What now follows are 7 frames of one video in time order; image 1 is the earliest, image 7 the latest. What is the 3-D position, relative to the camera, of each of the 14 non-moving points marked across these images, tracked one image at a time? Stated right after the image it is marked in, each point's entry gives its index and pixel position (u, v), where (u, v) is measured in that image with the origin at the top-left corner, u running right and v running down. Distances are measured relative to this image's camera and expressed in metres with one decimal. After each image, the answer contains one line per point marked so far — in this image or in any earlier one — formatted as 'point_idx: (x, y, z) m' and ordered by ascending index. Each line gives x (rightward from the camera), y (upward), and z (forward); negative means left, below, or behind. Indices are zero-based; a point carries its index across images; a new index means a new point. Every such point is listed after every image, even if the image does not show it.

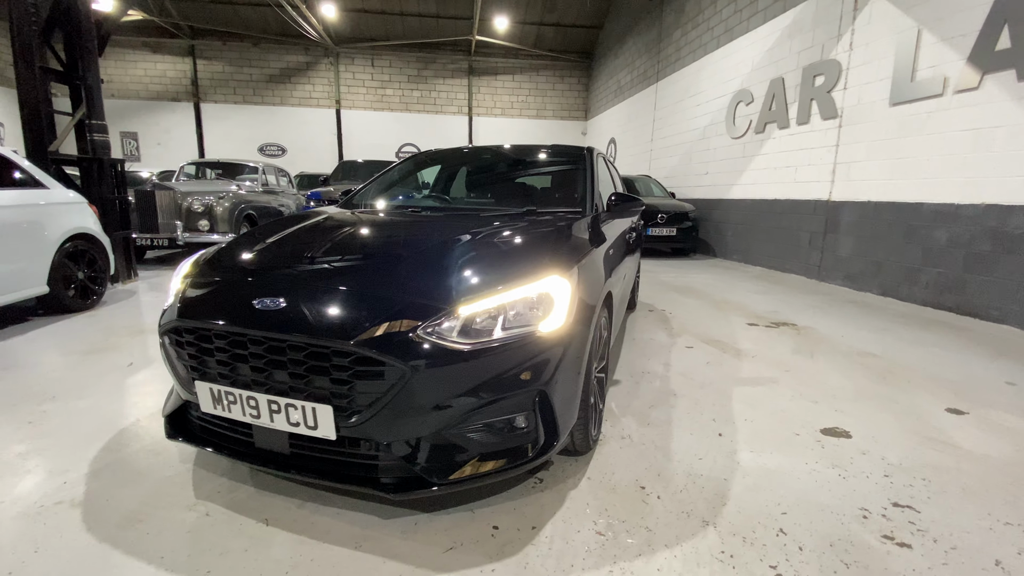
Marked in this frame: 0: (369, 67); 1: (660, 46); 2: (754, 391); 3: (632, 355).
0: (-3.9, +6.0, +13.1) m
1: (+3.0, +4.9, +9.7) m
2: (+1.3, -0.6, +2.6) m
3: (+0.8, -0.4, +3.1) m
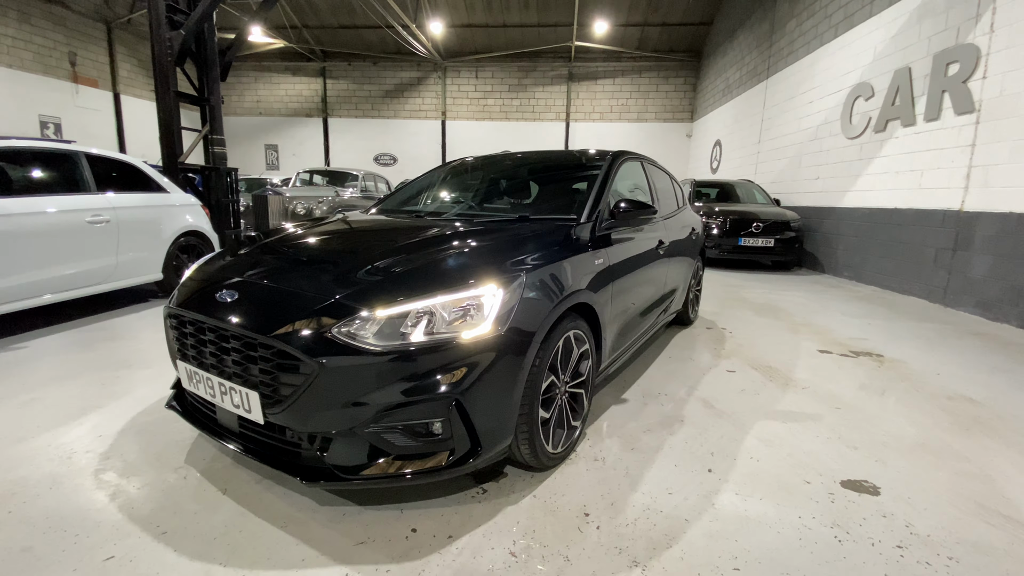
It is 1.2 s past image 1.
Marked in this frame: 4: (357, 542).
0: (-1.1, +6.0, +13.7) m
1: (+4.8, +4.6, +8.8) m
2: (+1.3, -0.7, +2.3) m
3: (+0.9, -0.5, +2.9) m
4: (-0.5, -0.8, +1.4) m
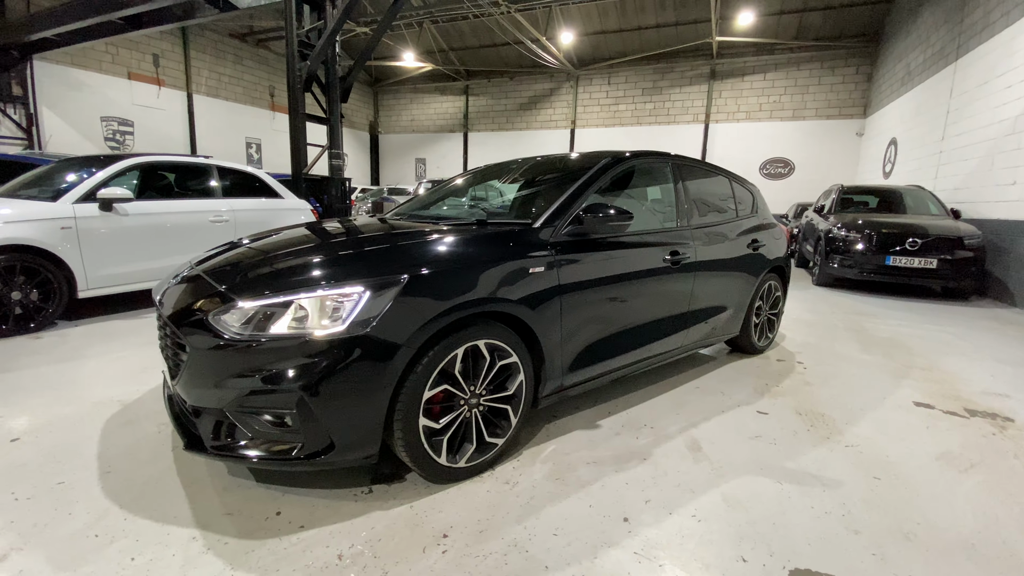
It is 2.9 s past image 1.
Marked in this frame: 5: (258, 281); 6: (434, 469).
0: (+2.7, +5.7, +13.5) m
1: (+6.6, +4.1, +7.0) m
2: (+1.0, -0.8, +1.8) m
3: (+0.8, -0.6, +2.5) m
4: (-0.9, -0.7, +1.6) m
5: (-0.8, 0.0, +1.6) m
6: (-0.3, -0.6, +1.7) m
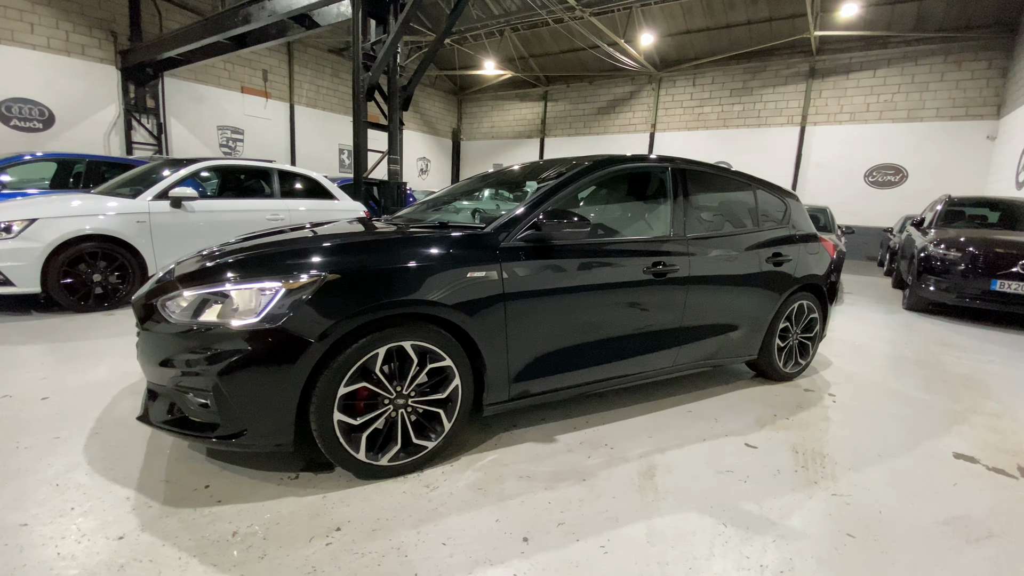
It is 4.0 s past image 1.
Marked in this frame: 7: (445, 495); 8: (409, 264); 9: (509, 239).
0: (+4.8, +5.4, +12.9) m
1: (+7.4, +3.6, +5.8) m
2: (+0.7, -0.8, +1.7) m
3: (+0.6, -0.7, +2.4) m
4: (-1.3, -0.7, +1.8) m
5: (-1.1, +0.1, +1.8) m
6: (-0.6, -0.6, +1.8) m
7: (-0.2, -0.8, +1.8) m
8: (-0.4, +0.1, +1.8) m
9: (0.0, +0.2, +2.0) m
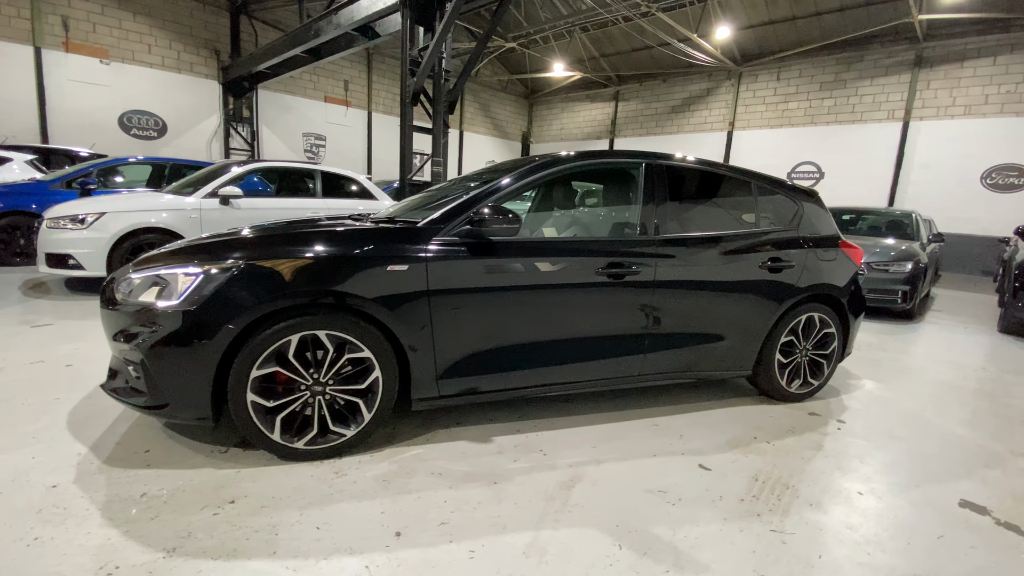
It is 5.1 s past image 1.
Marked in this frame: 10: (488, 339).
0: (+6.5, +5.1, +11.9) m
1: (+7.8, +3.3, +4.5) m
2: (+0.3, -0.8, +1.5) m
3: (+0.3, -0.7, +2.2) m
4: (-1.6, -0.6, +2.0) m
5: (-1.4, +0.1, +2.0) m
6: (-0.9, -0.6, +1.9) m
7: (-0.6, -0.7, +1.8) m
8: (-0.7, +0.1, +1.9) m
9: (-0.3, +0.2, +2.0) m
10: (-0.1, -0.2, +2.1) m
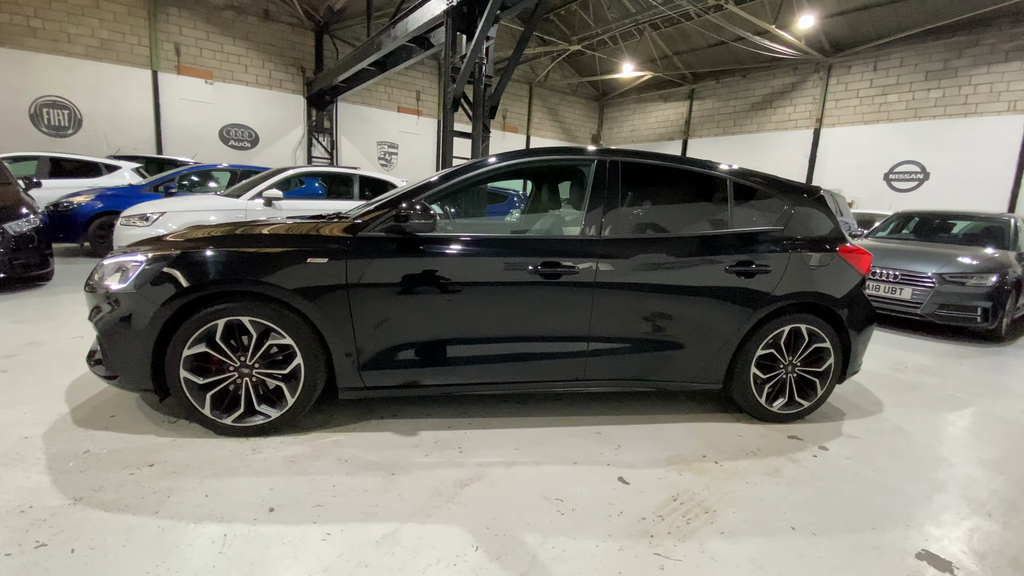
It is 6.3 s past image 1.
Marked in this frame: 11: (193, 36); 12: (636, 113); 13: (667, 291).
0: (+7.9, +4.8, +10.7) m
1: (+7.9, +3.1, +3.1) m
2: (-0.2, -0.8, +1.5) m
3: (0.0, -0.7, +2.2) m
4: (-2.0, -0.6, +2.3) m
5: (-1.8, +0.2, +2.2) m
6: (-1.3, -0.5, +2.0) m
7: (-1.0, -0.7, +1.9) m
8: (-1.1, +0.2, +2.0) m
9: (-0.6, +0.2, +2.1) m
10: (-0.4, -0.2, +2.1) m
11: (-6.6, +5.2, +10.0) m
12: (+4.0, +5.7, +15.7) m
13: (+0.8, 0.0, +2.3) m
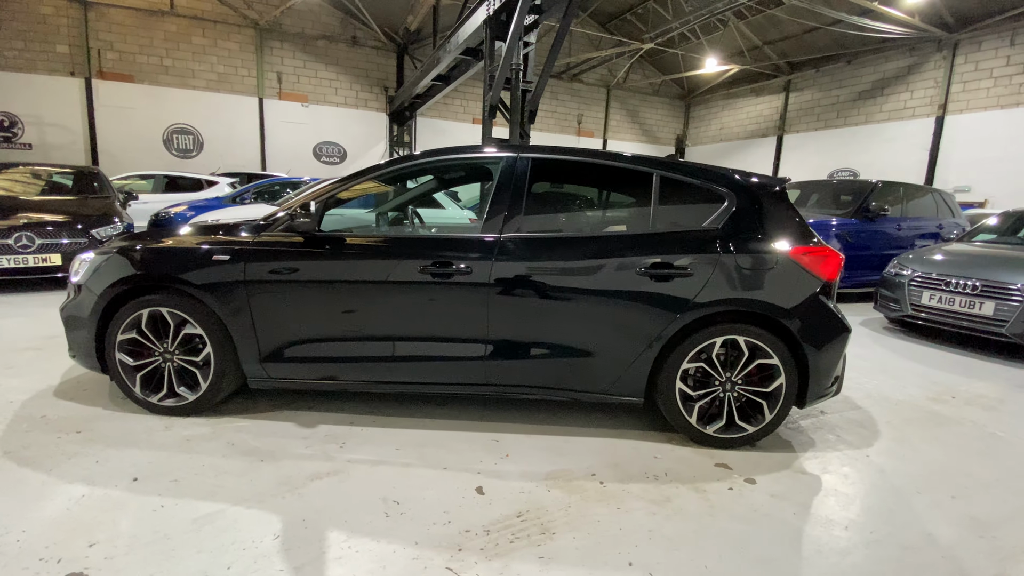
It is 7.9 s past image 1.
0: (+9.2, +4.5, +8.9) m
1: (+7.5, +2.9, +1.5) m
2: (-0.8, -0.8, +1.6) m
3: (-0.5, -0.7, +2.2) m
4: (-2.4, -0.5, +2.7) m
5: (-2.2, +0.2, +2.6) m
6: (-1.8, -0.5, +2.3) m
7: (-1.5, -0.7, +2.1) m
8: (-1.6, +0.2, +2.2) m
9: (-1.1, +0.3, +2.2) m
10: (-0.9, -0.2, +2.2) m
11: (-5.2, +5.2, +11.3) m
12: (+6.4, +5.3, +14.6) m
13: (+0.3, 0.0, +2.2) m
